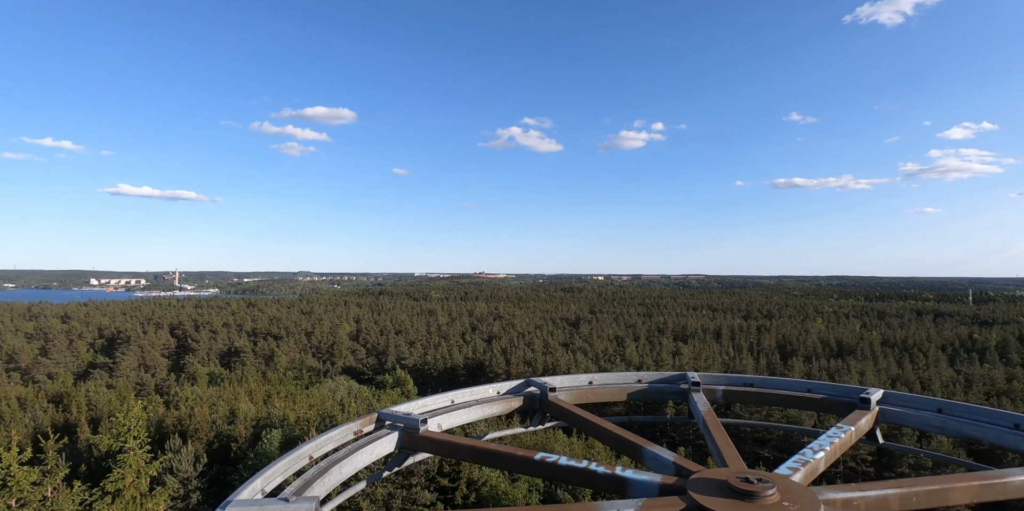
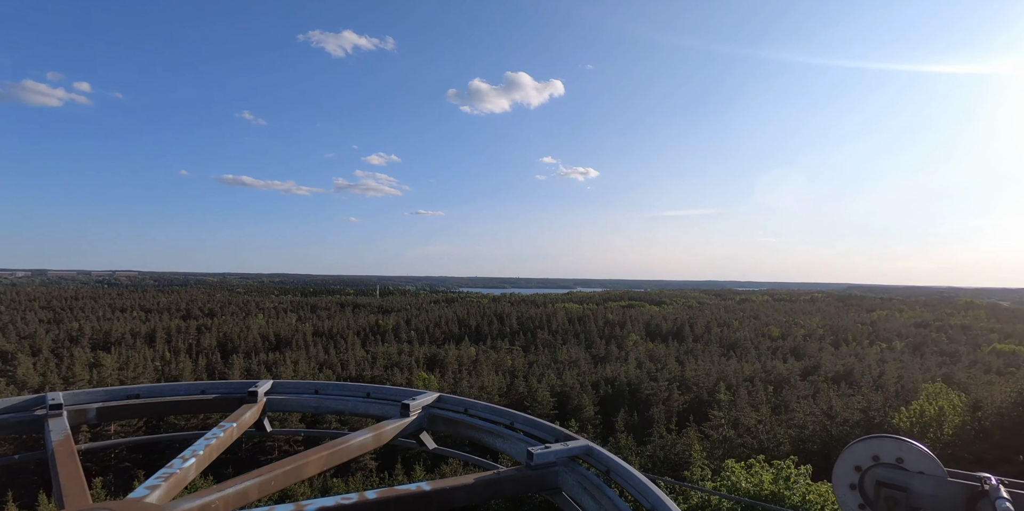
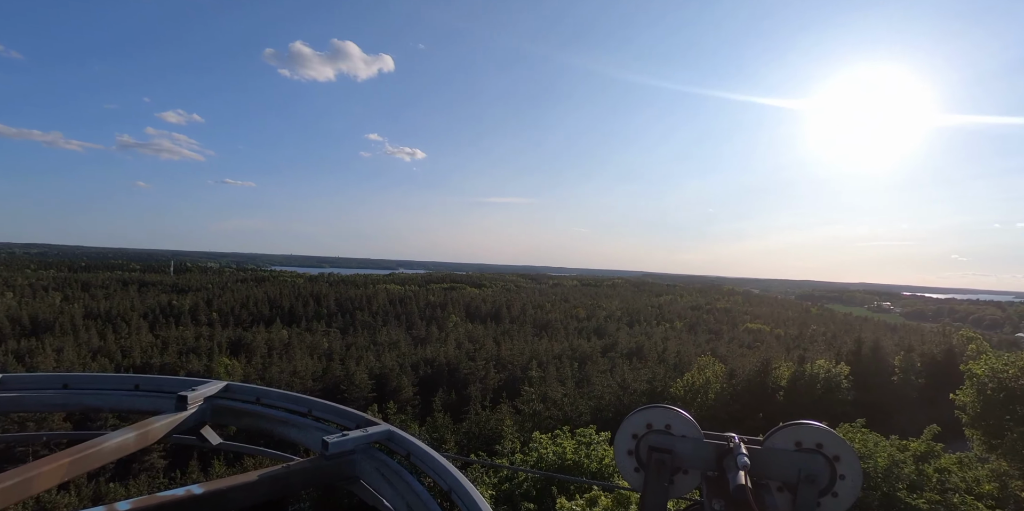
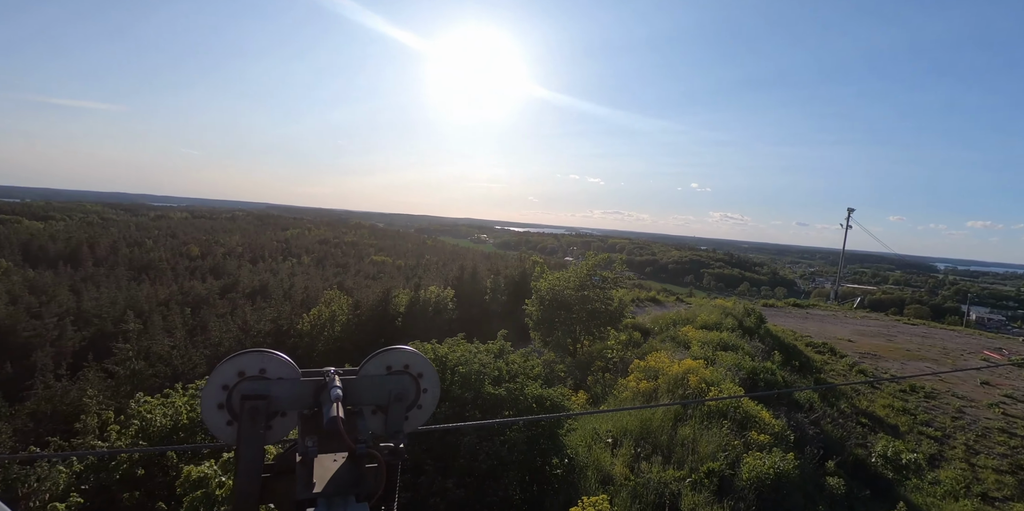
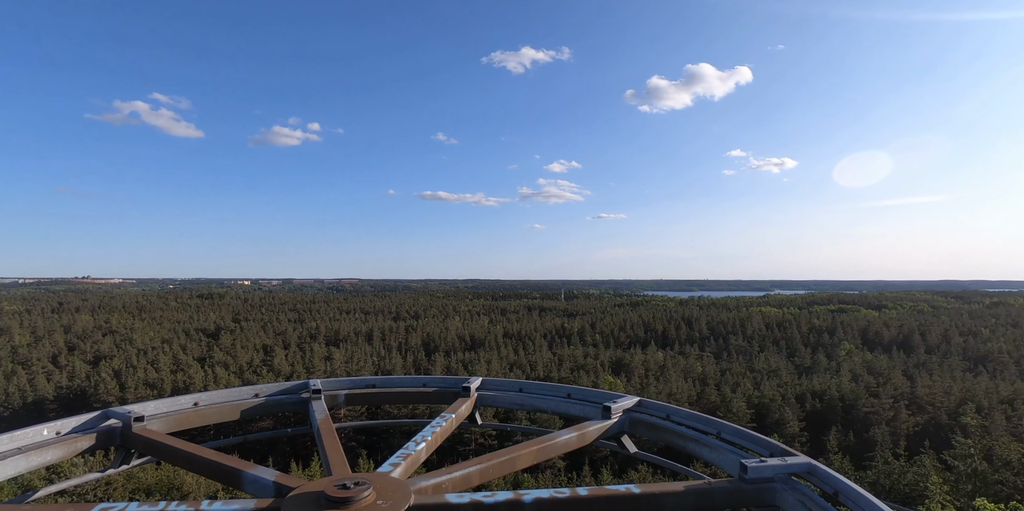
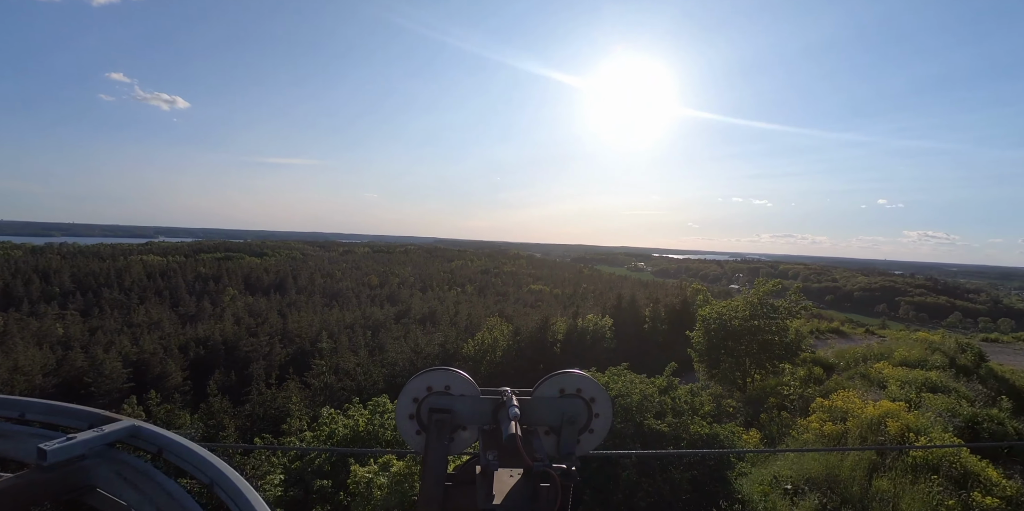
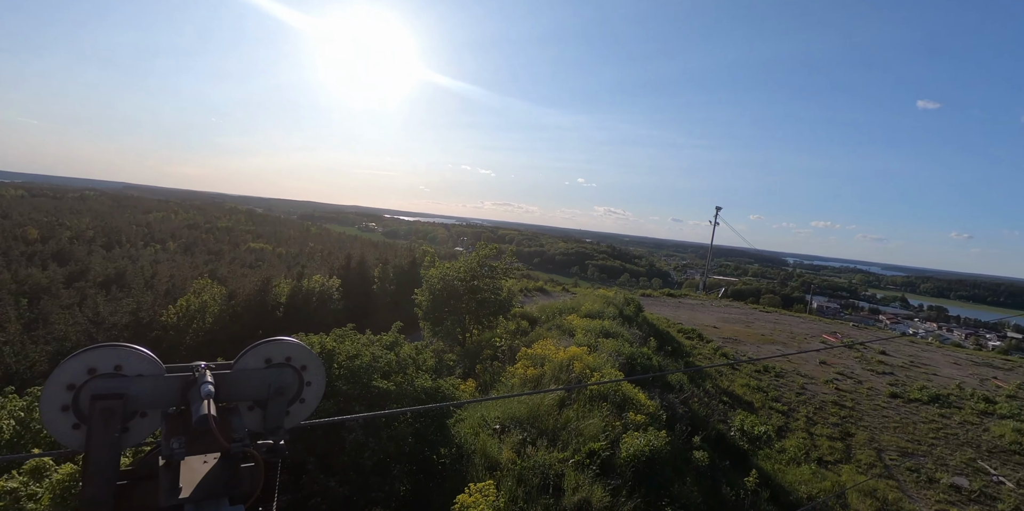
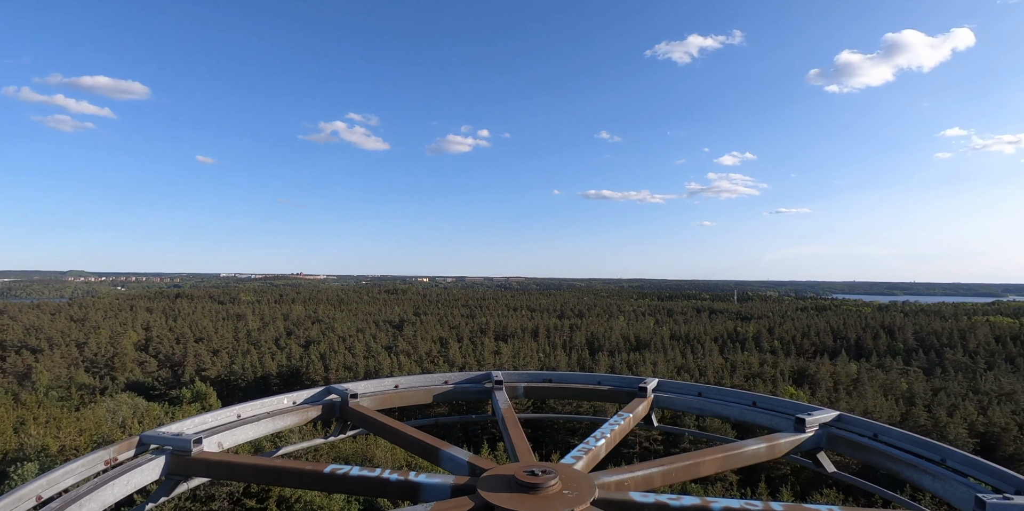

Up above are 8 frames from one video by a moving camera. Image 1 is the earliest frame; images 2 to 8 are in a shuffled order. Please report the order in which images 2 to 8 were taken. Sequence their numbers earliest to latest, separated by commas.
8, 5, 2, 3, 6, 7, 4
